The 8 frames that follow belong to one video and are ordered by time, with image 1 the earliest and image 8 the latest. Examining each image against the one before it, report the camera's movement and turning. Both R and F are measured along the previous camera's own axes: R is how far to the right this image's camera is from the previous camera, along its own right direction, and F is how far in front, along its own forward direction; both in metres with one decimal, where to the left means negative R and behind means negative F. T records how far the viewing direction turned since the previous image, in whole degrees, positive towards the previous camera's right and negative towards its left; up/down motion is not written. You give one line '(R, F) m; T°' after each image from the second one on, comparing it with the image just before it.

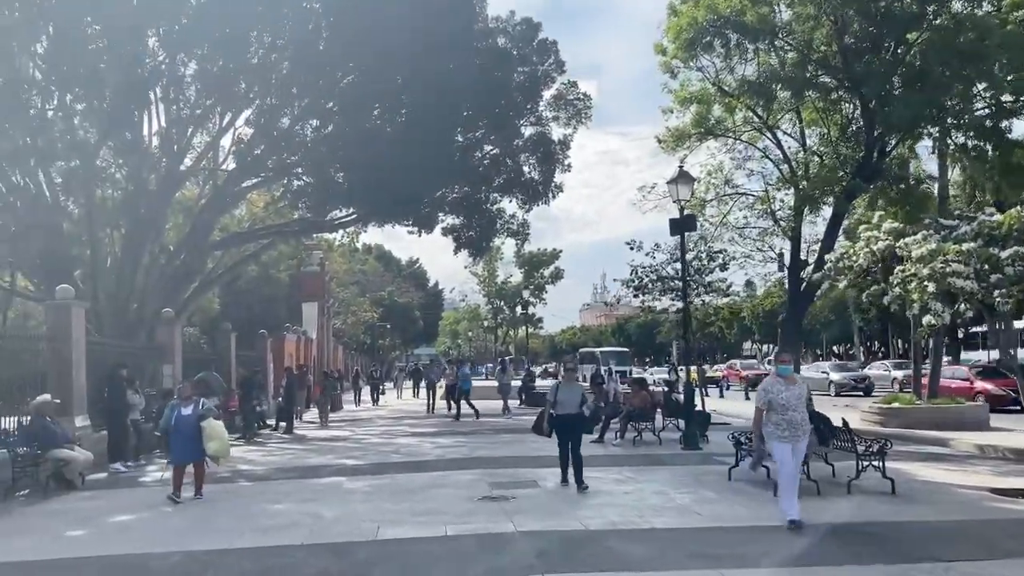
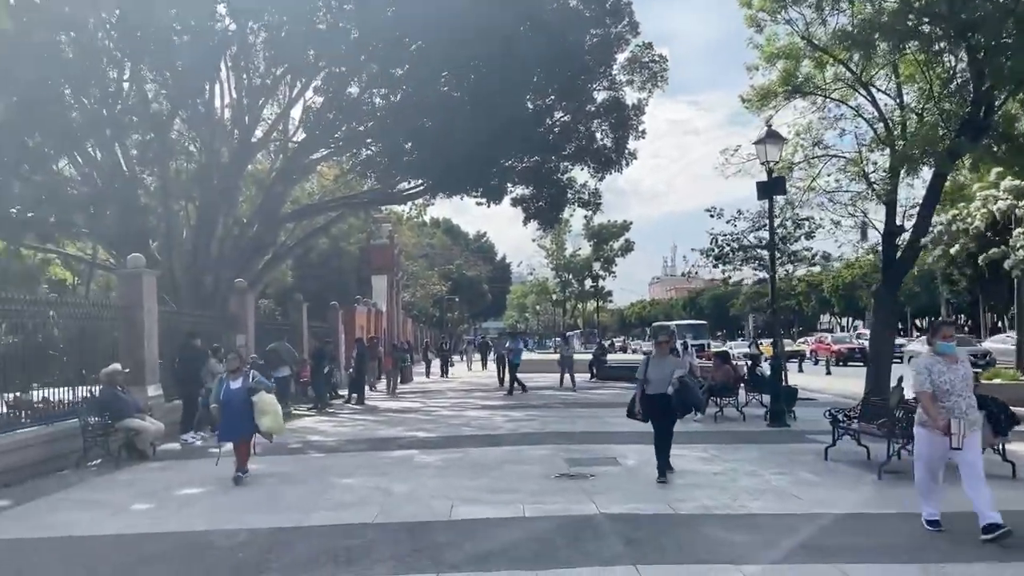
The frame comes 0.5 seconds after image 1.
(-0.1, +0.7) m; -4°
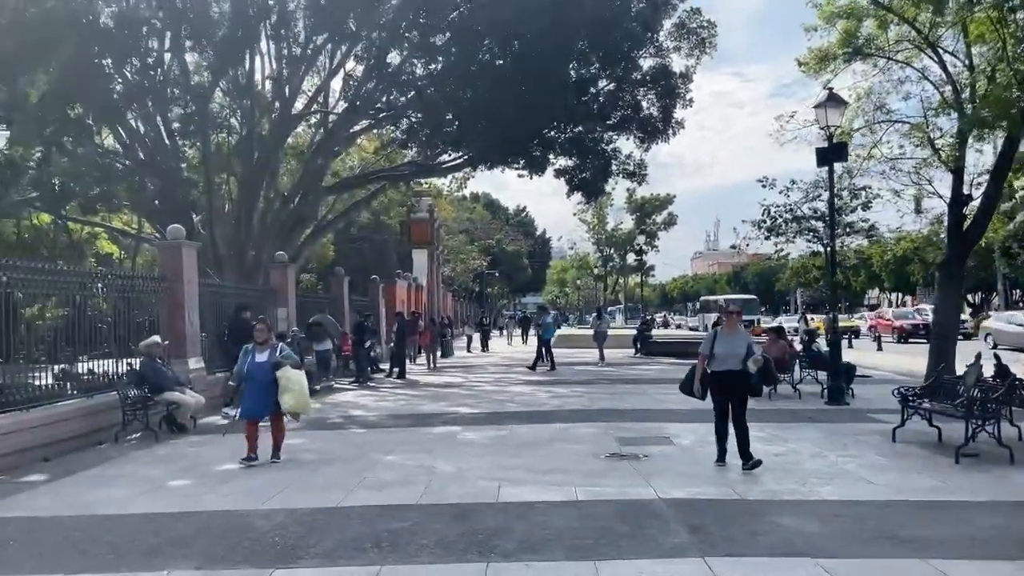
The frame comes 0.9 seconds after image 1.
(-0.1, +0.5) m; -3°
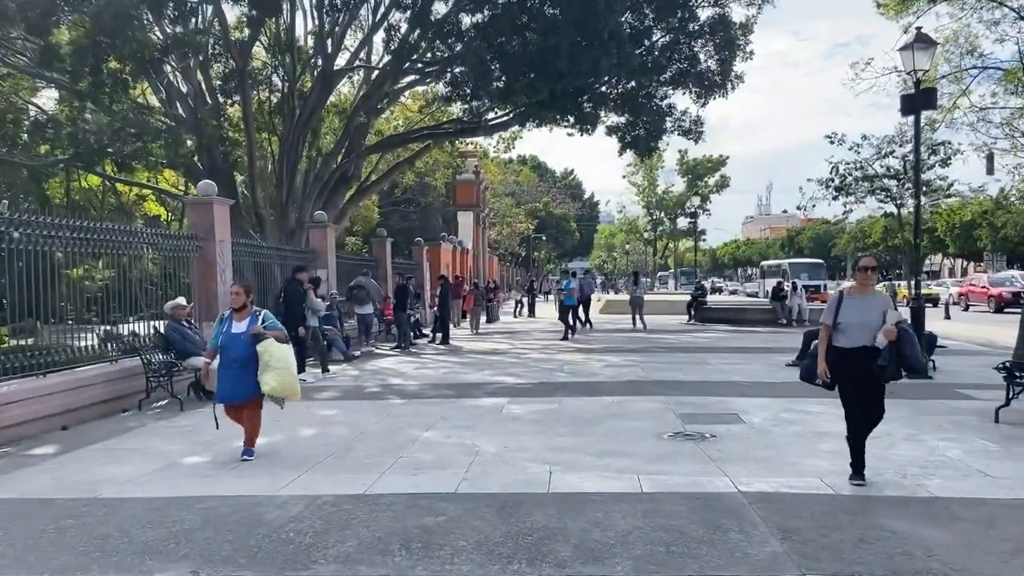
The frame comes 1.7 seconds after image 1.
(-0.1, +1.0) m; -3°
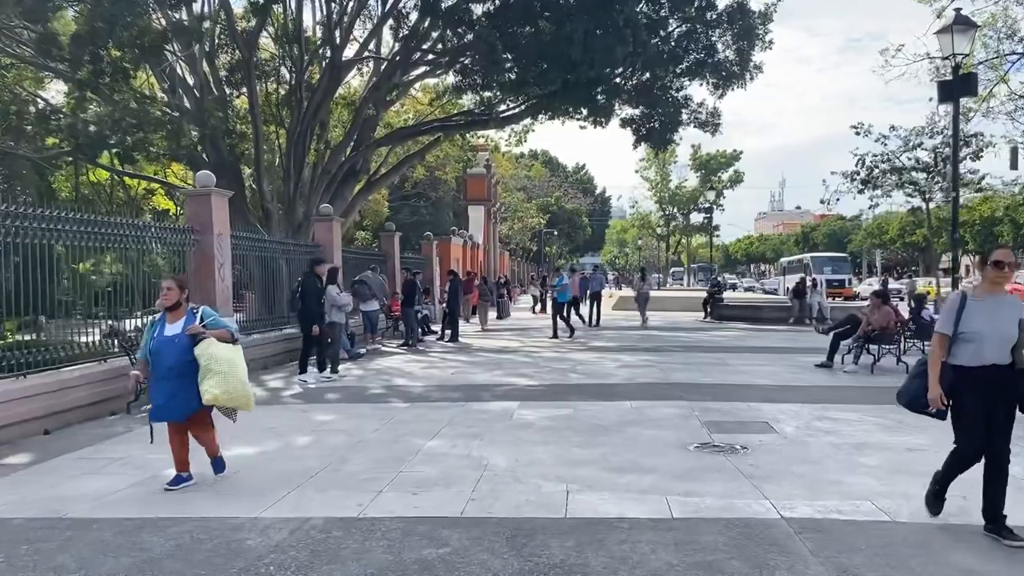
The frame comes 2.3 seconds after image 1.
(0.0, +0.7) m; -1°
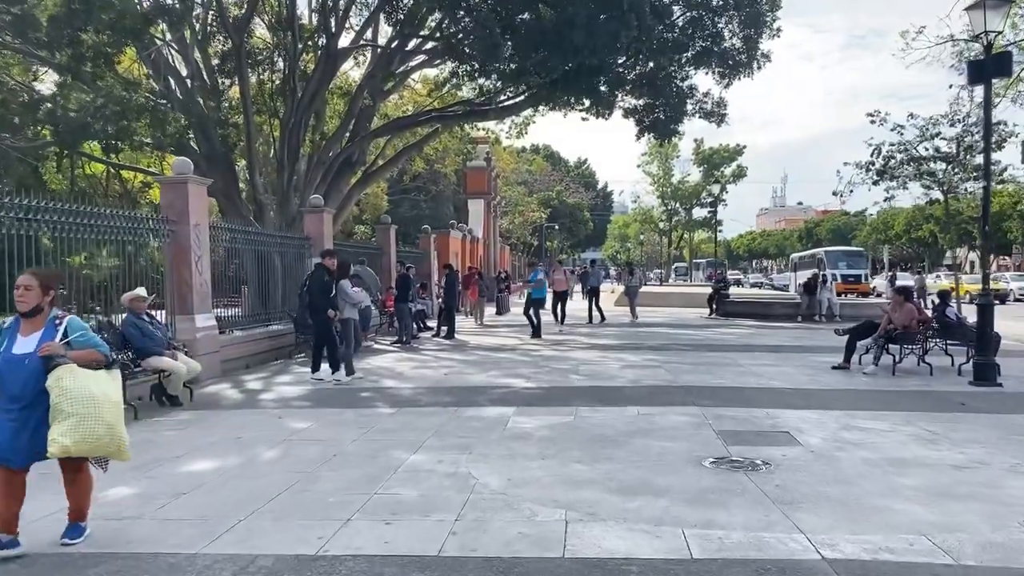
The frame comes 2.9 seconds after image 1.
(+0.1, +0.9) m; 0°
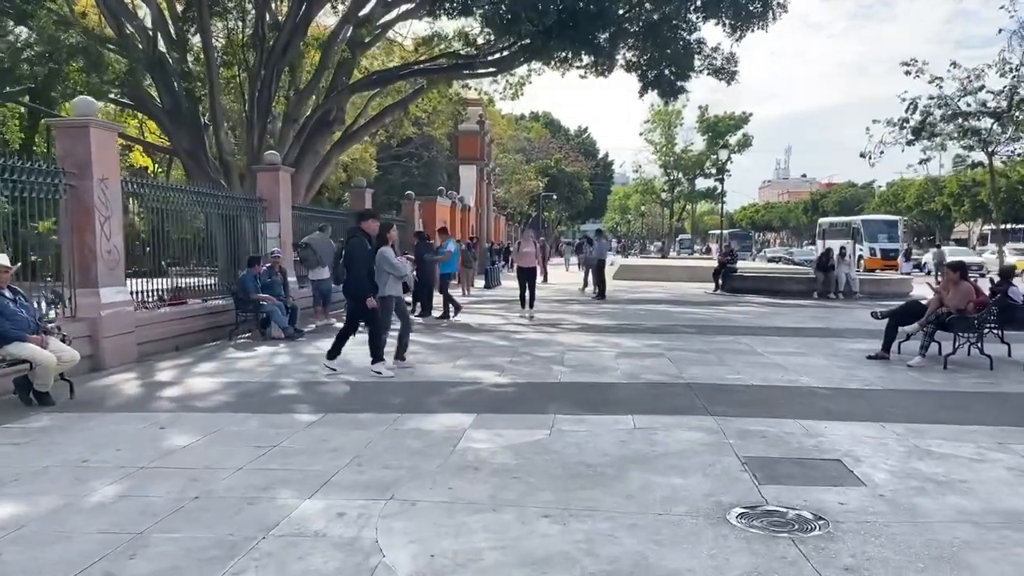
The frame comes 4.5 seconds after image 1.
(+0.3, +2.2) m; 0°
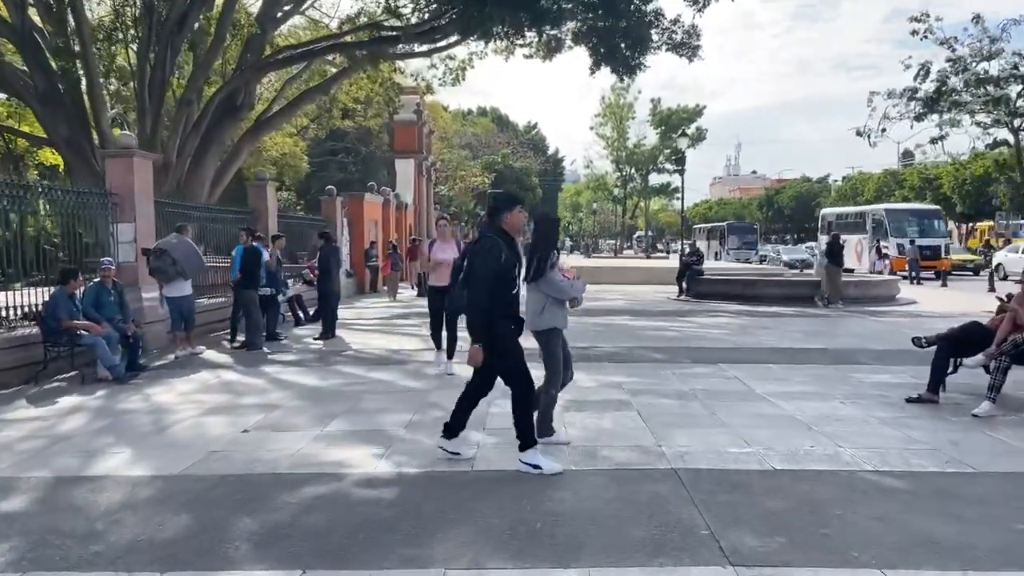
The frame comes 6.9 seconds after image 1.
(+0.5, +3.2) m; +3°
